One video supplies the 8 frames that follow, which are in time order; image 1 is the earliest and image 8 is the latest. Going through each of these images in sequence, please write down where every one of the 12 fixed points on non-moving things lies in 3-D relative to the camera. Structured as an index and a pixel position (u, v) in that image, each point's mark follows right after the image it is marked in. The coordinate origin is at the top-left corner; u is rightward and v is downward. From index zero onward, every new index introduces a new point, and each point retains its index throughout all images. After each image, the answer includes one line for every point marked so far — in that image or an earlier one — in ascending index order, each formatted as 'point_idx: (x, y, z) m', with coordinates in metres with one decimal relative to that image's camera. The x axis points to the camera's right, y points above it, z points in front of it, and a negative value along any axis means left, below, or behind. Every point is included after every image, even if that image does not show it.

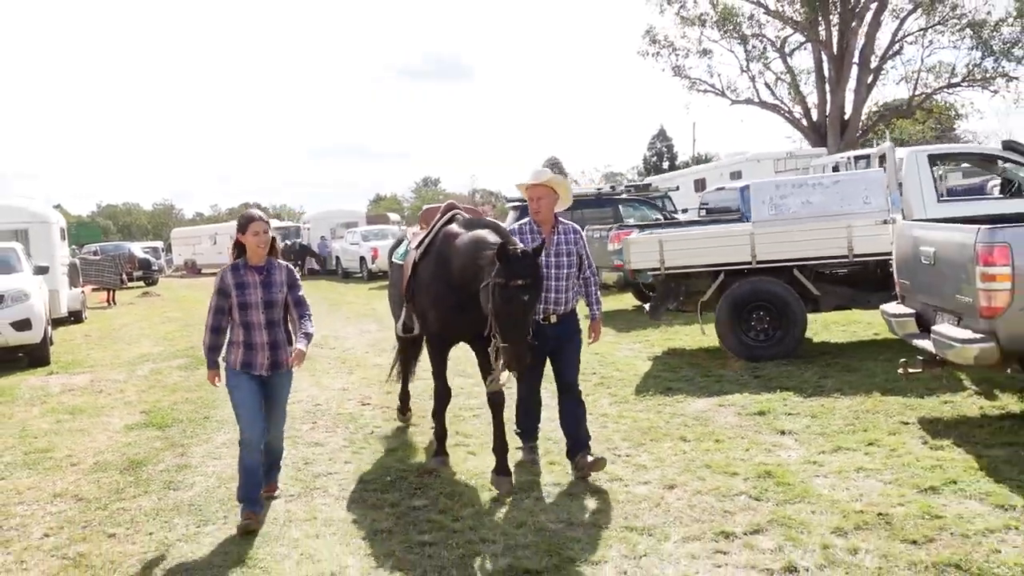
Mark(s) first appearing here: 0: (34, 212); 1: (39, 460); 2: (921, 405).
0: (-7.8, +1.3, +15.0) m
1: (-3.1, -1.1, +6.0) m
2: (+2.6, -0.7, +5.7) m
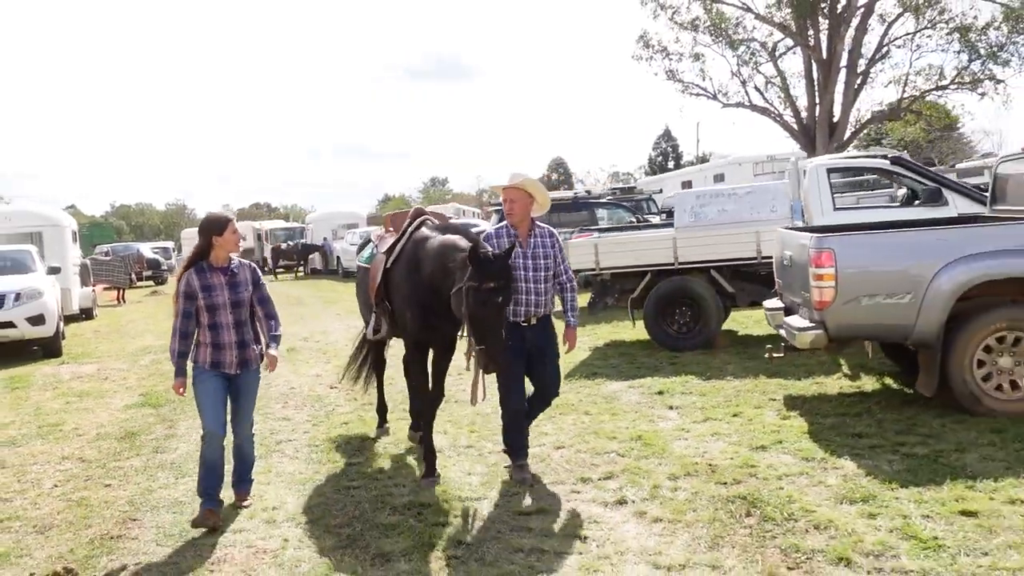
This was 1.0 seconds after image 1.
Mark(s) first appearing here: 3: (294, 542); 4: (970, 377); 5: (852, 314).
0: (-8.2, +1.3, +16.2) m
1: (-3.6, -1.1, +7.1) m
2: (+2.1, -0.7, +6.8) m
3: (-1.0, -1.2, +4.1) m
4: (+2.7, -0.5, +5.4) m
5: (+2.0, -0.2, +5.6) m
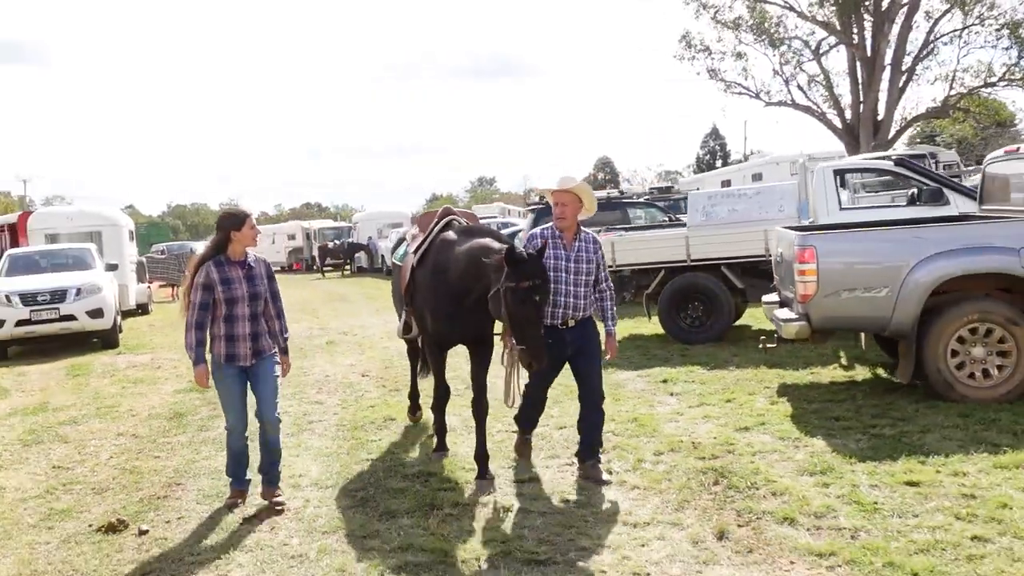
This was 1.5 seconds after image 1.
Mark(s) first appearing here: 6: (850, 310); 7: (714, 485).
0: (-7.6, +1.4, +17.1) m
1: (-3.4, -1.1, +7.8) m
2: (+2.2, -0.7, +7.2) m
3: (-1.0, -1.1, +4.7) m
4: (+2.7, -0.5, +5.8) m
5: (+2.1, -0.1, +6.0) m
6: (+2.2, -0.1, +6.0) m
7: (+1.0, -1.0, +4.6) m
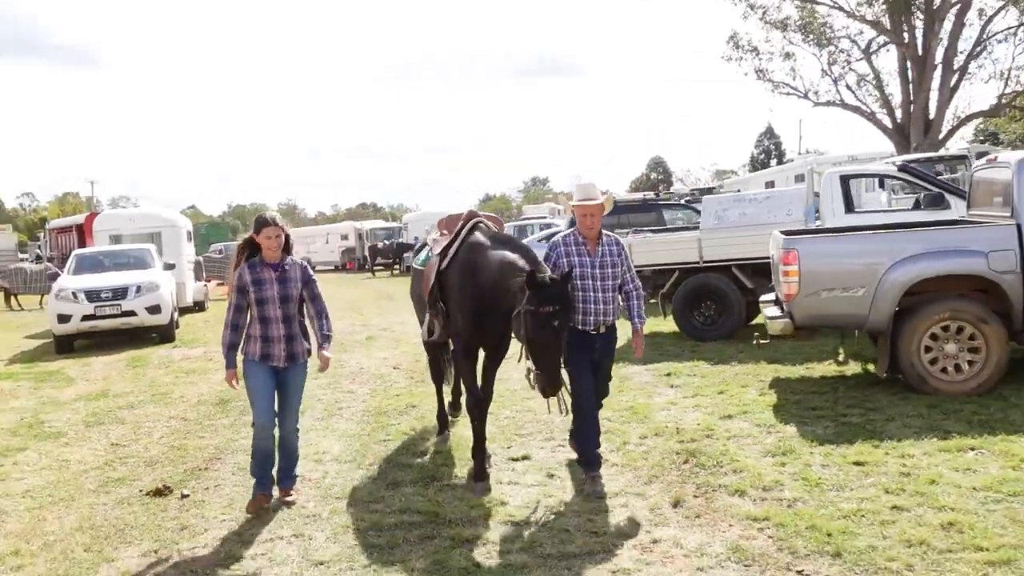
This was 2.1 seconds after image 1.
0: (-6.8, +1.4, +18.2) m
1: (-3.3, -1.0, +8.6) m
2: (+2.3, -0.7, +7.6) m
3: (-1.1, -1.1, +5.4) m
4: (+2.7, -0.5, +6.2) m
5: (+2.1, -0.1, +6.5) m
6: (+2.2, -0.1, +6.5) m
7: (+1.0, -1.0, +5.1) m
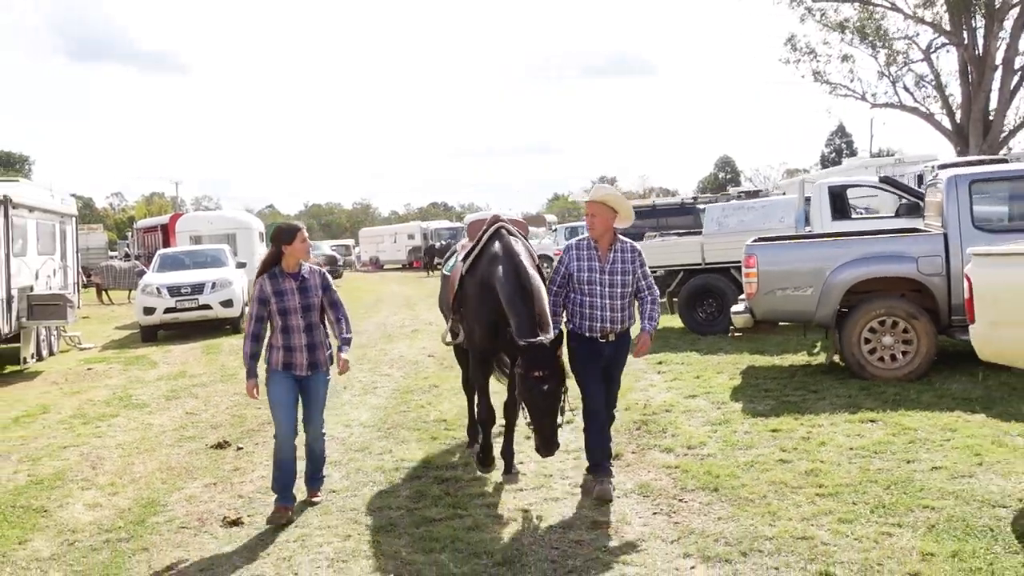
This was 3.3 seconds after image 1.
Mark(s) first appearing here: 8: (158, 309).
0: (-5.9, +1.5, +19.9) m
1: (-3.1, -1.0, +10.1) m
2: (+2.4, -0.7, +8.7) m
3: (-1.1, -1.1, +6.7) m
4: (+2.7, -0.5, +7.2) m
5: (+2.1, -0.1, +7.5) m
6: (+2.2, -0.1, +7.5) m
7: (+0.9, -1.0, +6.3) m
8: (-5.5, -0.3, +14.3) m
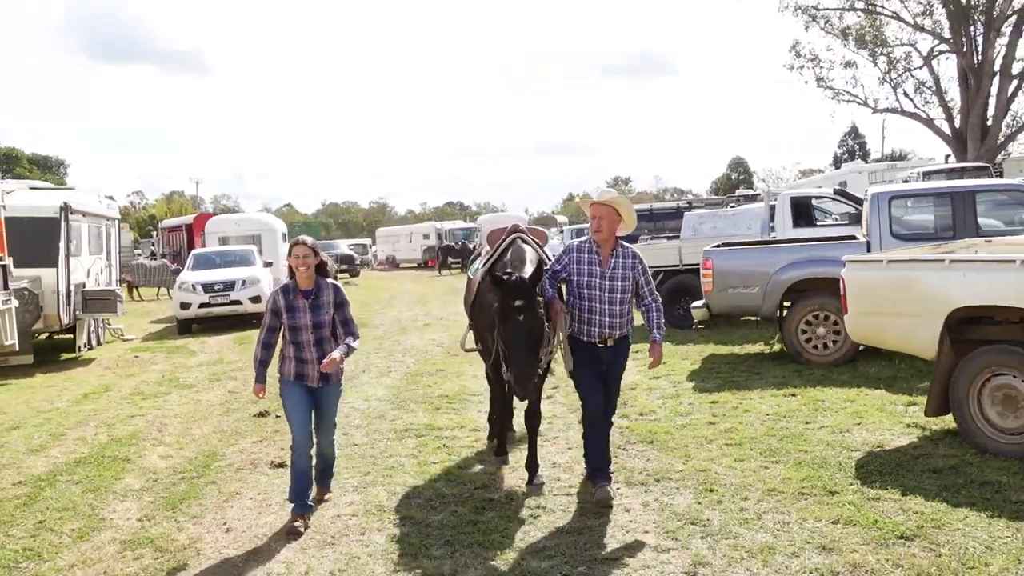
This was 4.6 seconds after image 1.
0: (-5.7, +1.5, +21.4) m
1: (-3.1, -1.0, +11.5) m
2: (+2.3, -0.7, +10.0) m
3: (-1.2, -1.1, +8.1) m
4: (+2.6, -0.5, +8.5) m
5: (+2.0, -0.1, +8.9) m
6: (+2.1, -0.1, +8.9) m
7: (+0.8, -1.0, +7.7) m
8: (-5.5, -0.3, +15.8) m
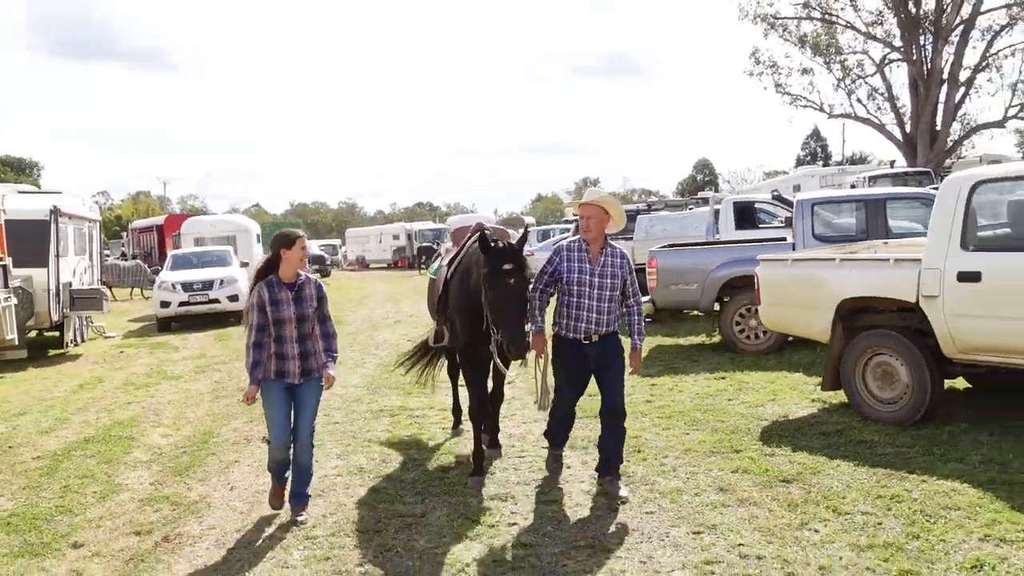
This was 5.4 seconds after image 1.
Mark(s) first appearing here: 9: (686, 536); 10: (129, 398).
0: (-6.5, +1.5, +22.1) m
1: (-3.6, -0.9, +12.4) m
2: (+1.9, -0.6, +11.0) m
3: (-1.6, -1.0, +9.0) m
4: (+2.3, -0.4, +9.5) m
5: (+1.7, -0.1, +9.9) m
6: (+1.8, -0.1, +9.8) m
7: (+0.4, -0.9, +8.6) m
8: (-6.1, -0.3, +16.5) m
9: (+0.8, -1.1, +4.2) m
10: (-4.0, -1.2, +9.7) m
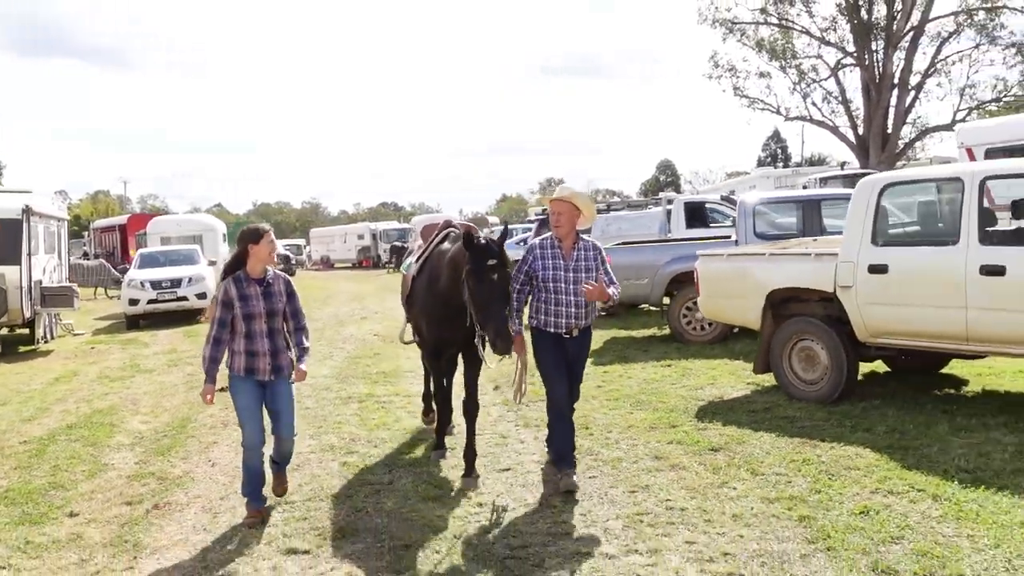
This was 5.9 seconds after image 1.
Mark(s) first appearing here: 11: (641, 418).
0: (-7.4, +1.6, +22.4) m
1: (-4.1, -0.9, +12.8) m
2: (+1.4, -0.6, +11.6) m
3: (-2.0, -1.0, +9.5) m
4: (+1.8, -0.4, +10.2) m
5: (+1.2, 0.0, +10.5) m
6: (+1.3, 0.0, +10.5) m
7: (0.0, -0.9, +9.2) m
8: (-6.8, -0.2, +16.9) m
9: (+0.6, -1.1, +4.8) m
10: (-4.4, -1.1, +10.1) m
11: (+0.9, -0.9, +6.5) m
